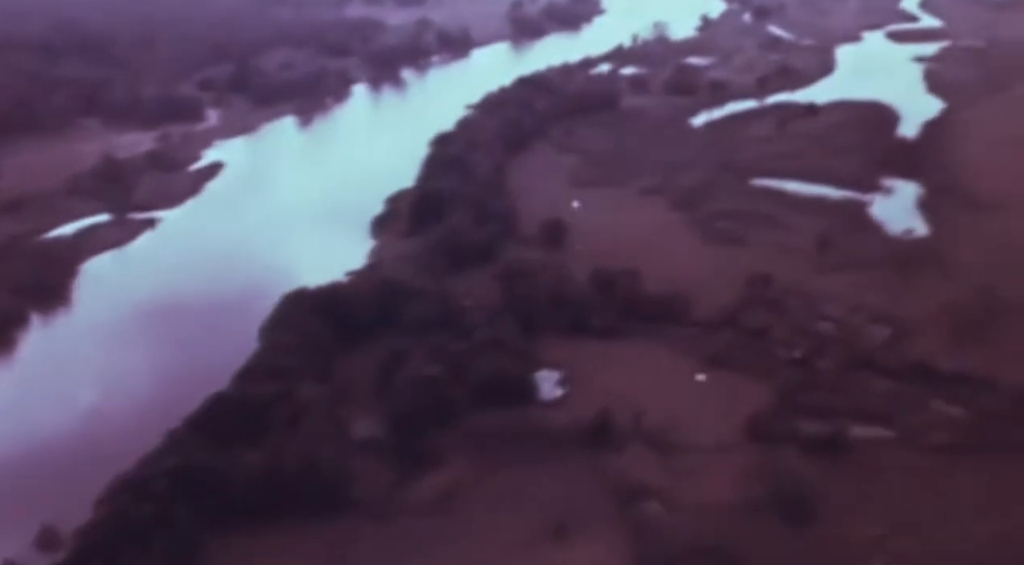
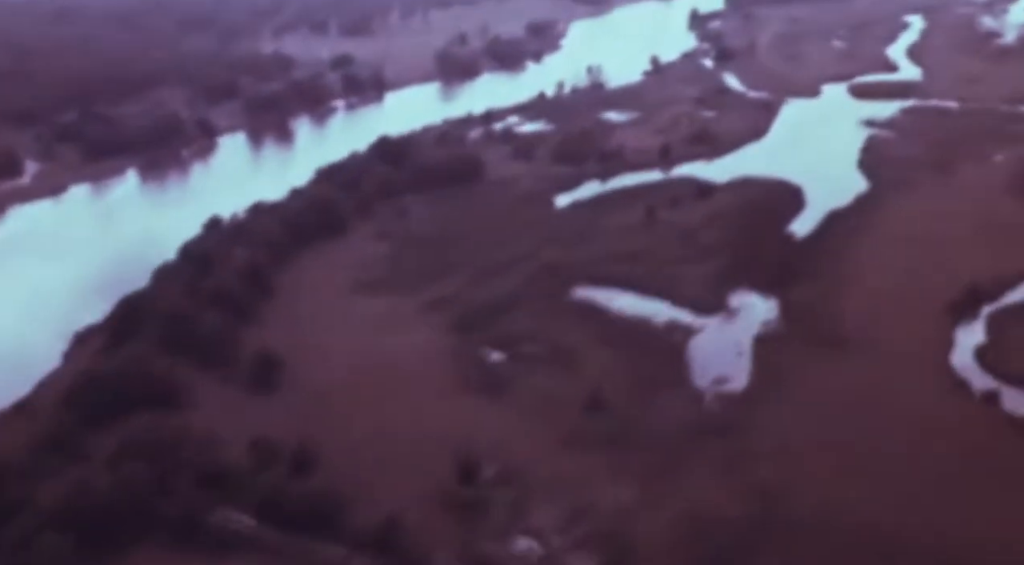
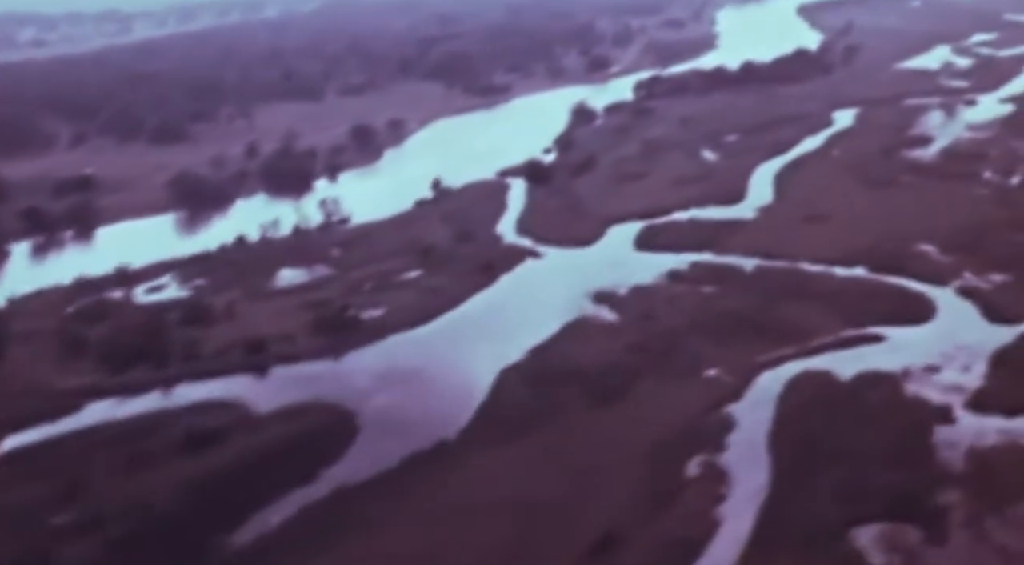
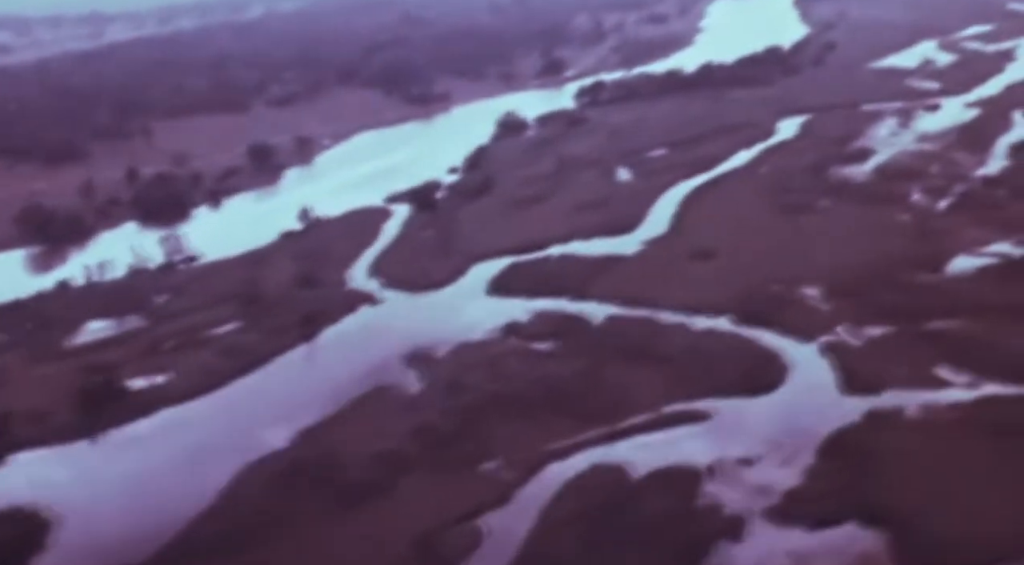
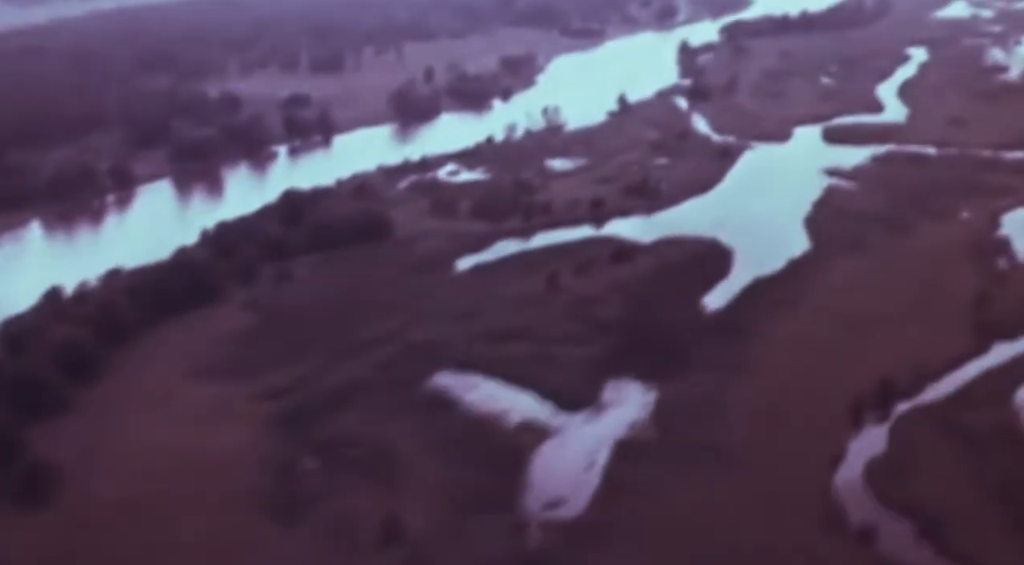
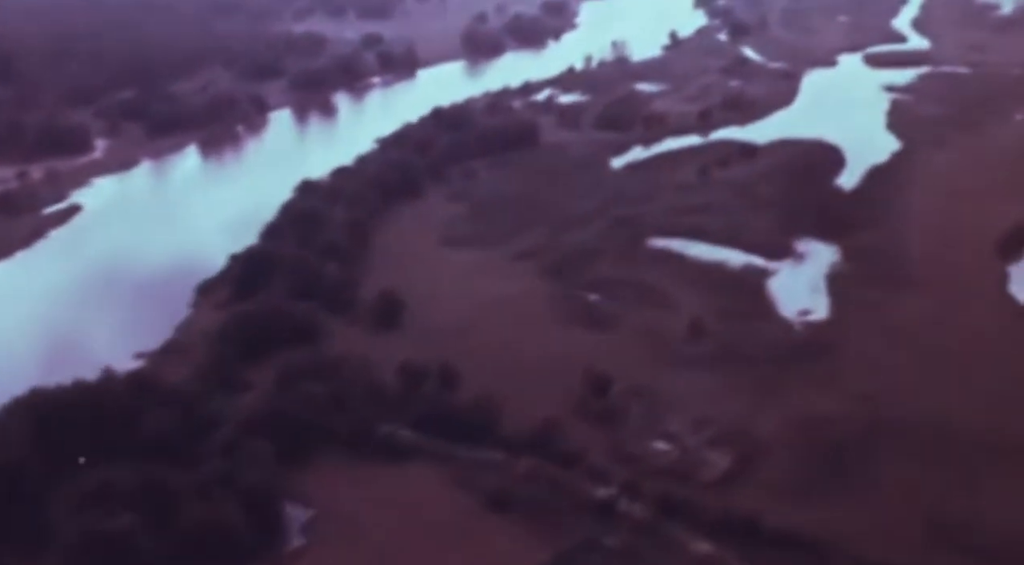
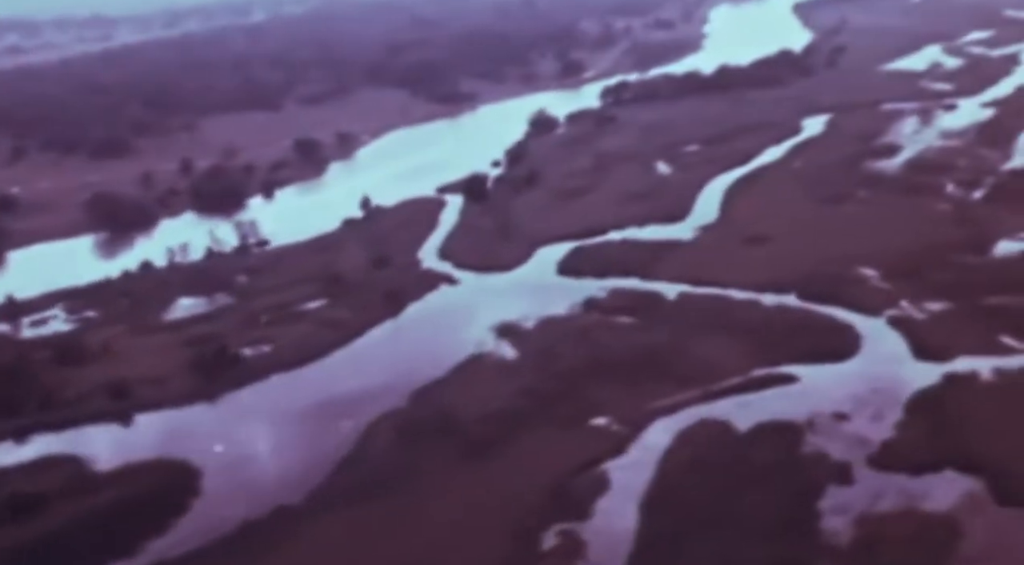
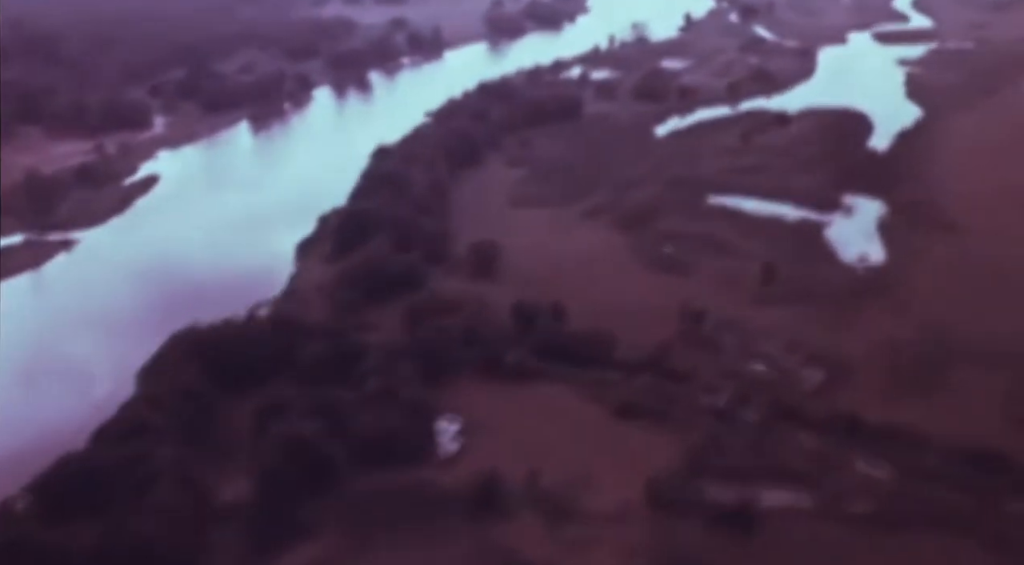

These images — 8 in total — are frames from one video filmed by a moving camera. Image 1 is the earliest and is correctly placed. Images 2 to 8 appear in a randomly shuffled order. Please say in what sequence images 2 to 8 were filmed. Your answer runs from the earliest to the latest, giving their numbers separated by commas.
8, 6, 2, 5, 3, 7, 4
